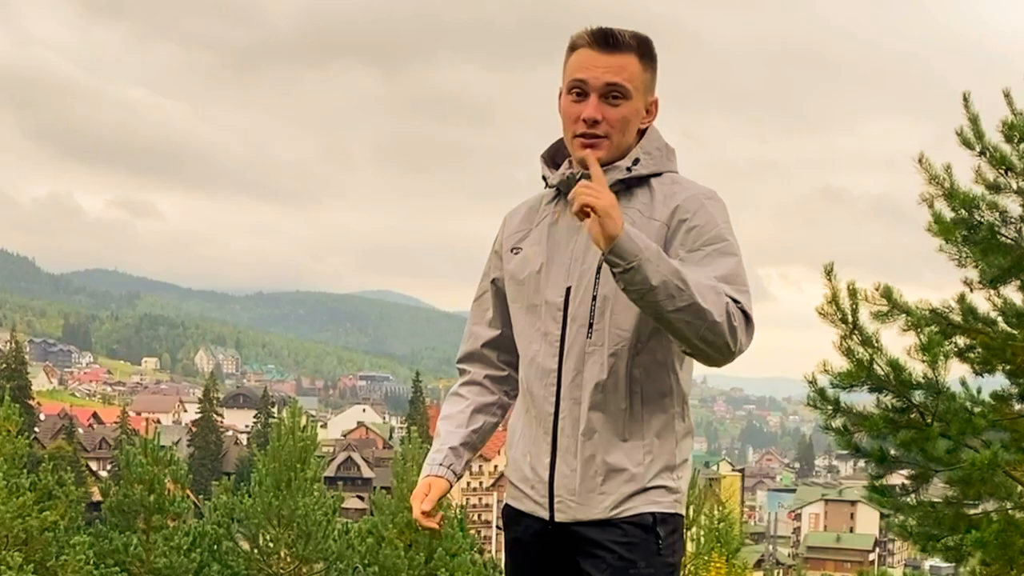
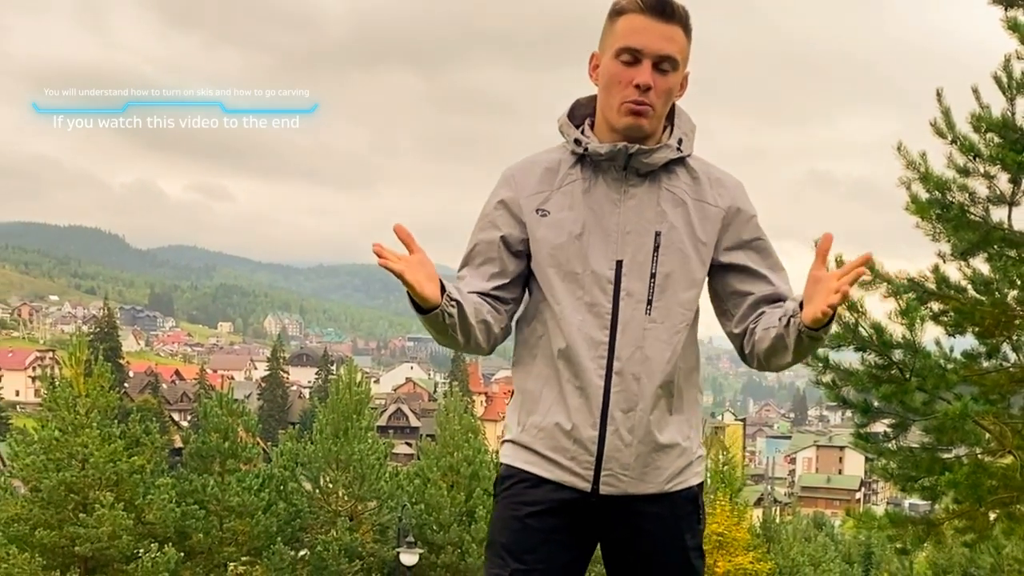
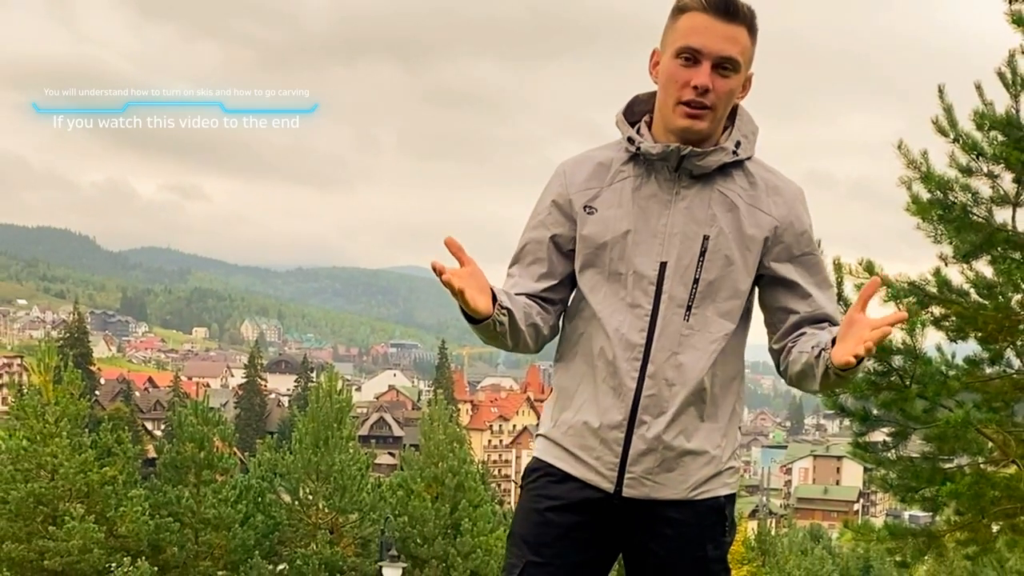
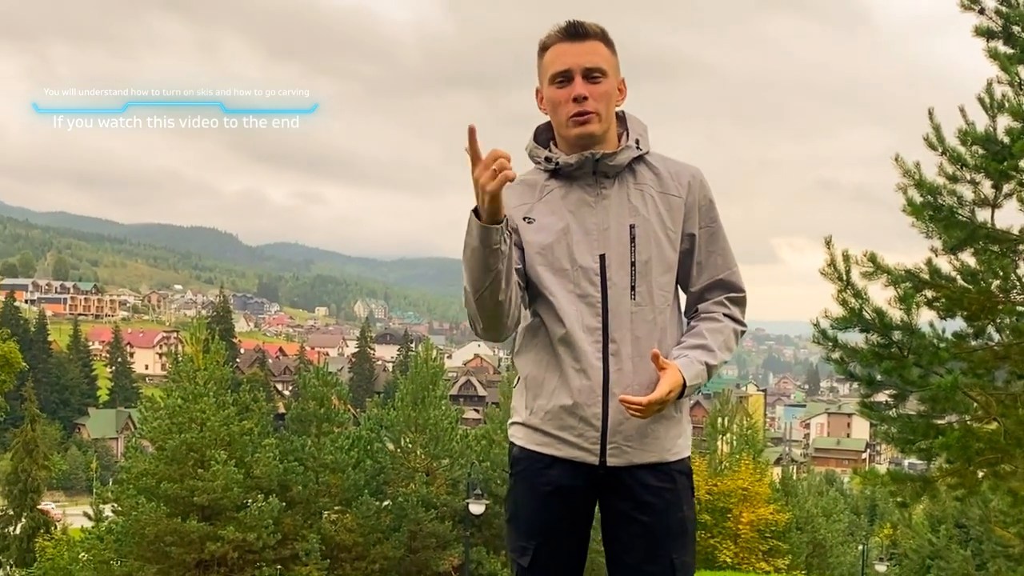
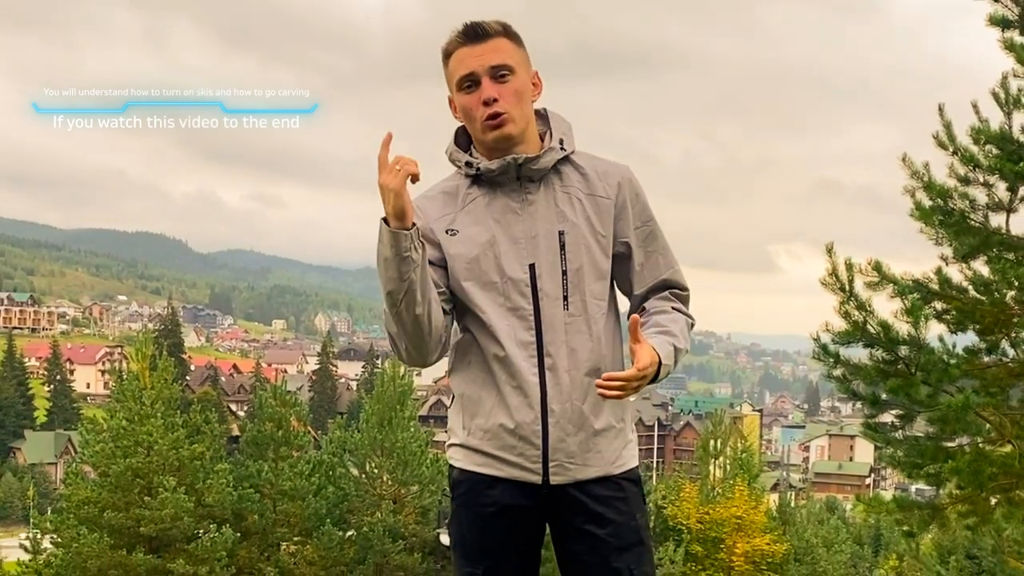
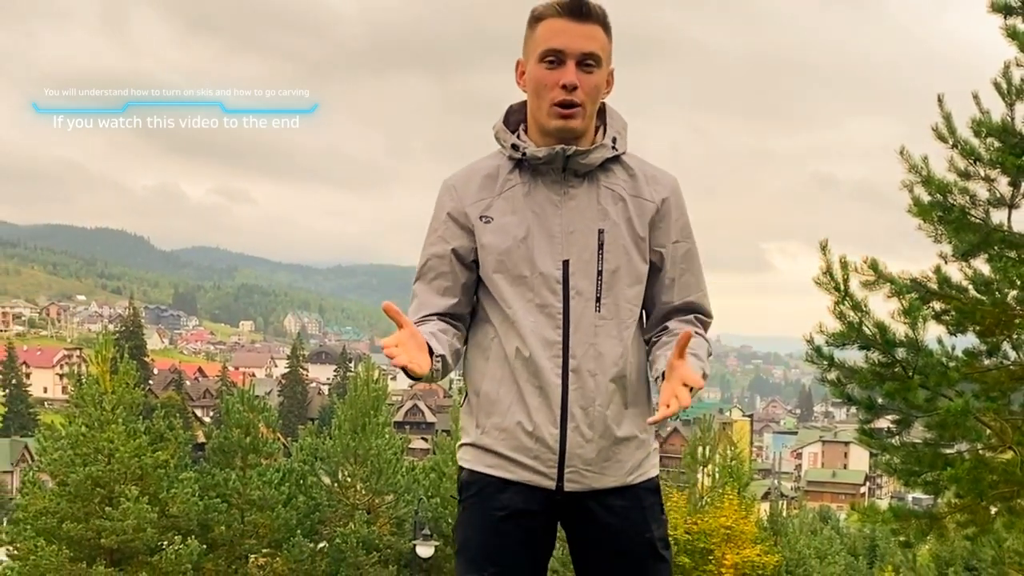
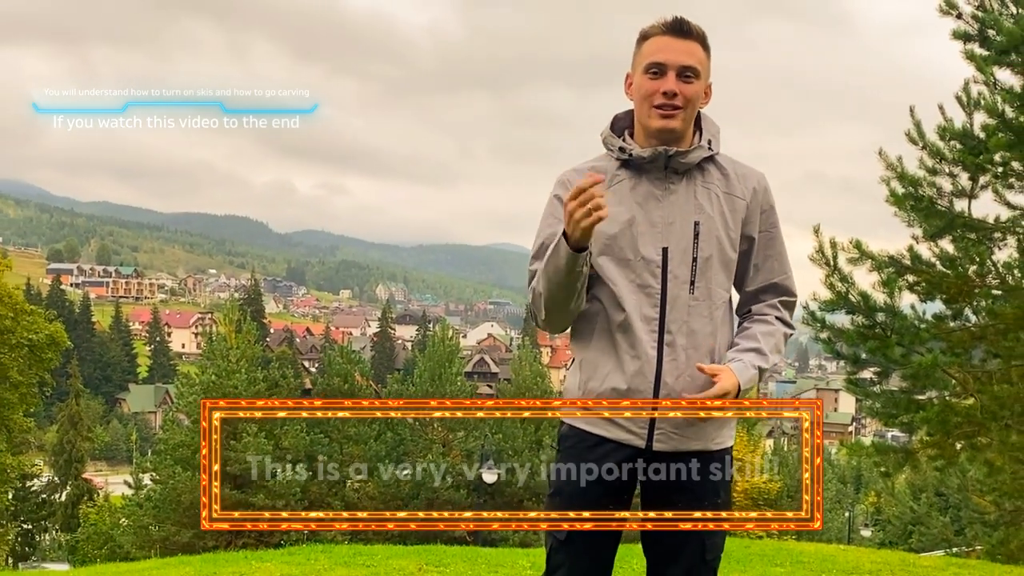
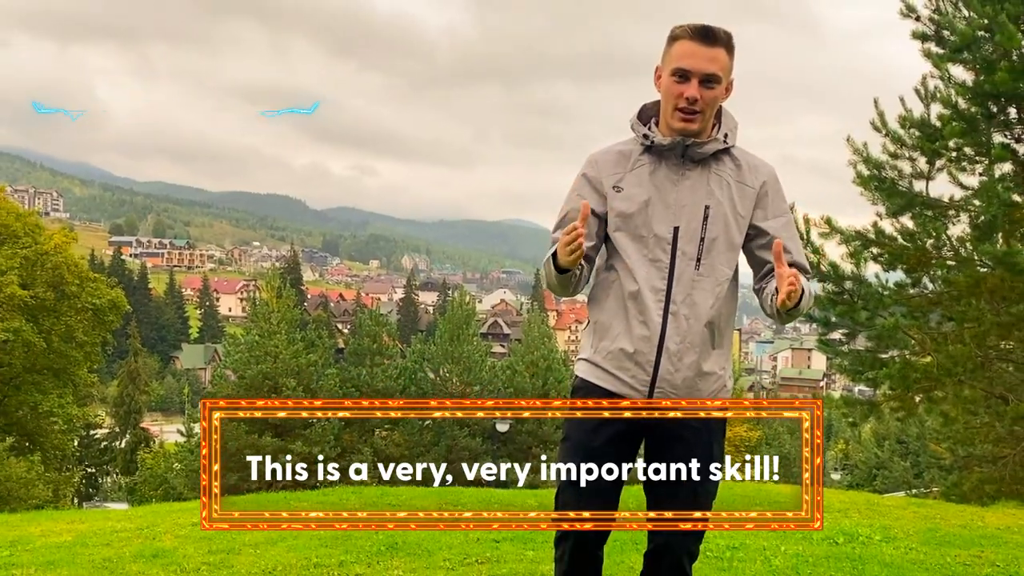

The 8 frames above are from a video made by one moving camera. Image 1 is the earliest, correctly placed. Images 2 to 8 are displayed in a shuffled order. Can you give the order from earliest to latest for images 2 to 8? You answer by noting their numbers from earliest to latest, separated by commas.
3, 2, 6, 5, 4, 7, 8
